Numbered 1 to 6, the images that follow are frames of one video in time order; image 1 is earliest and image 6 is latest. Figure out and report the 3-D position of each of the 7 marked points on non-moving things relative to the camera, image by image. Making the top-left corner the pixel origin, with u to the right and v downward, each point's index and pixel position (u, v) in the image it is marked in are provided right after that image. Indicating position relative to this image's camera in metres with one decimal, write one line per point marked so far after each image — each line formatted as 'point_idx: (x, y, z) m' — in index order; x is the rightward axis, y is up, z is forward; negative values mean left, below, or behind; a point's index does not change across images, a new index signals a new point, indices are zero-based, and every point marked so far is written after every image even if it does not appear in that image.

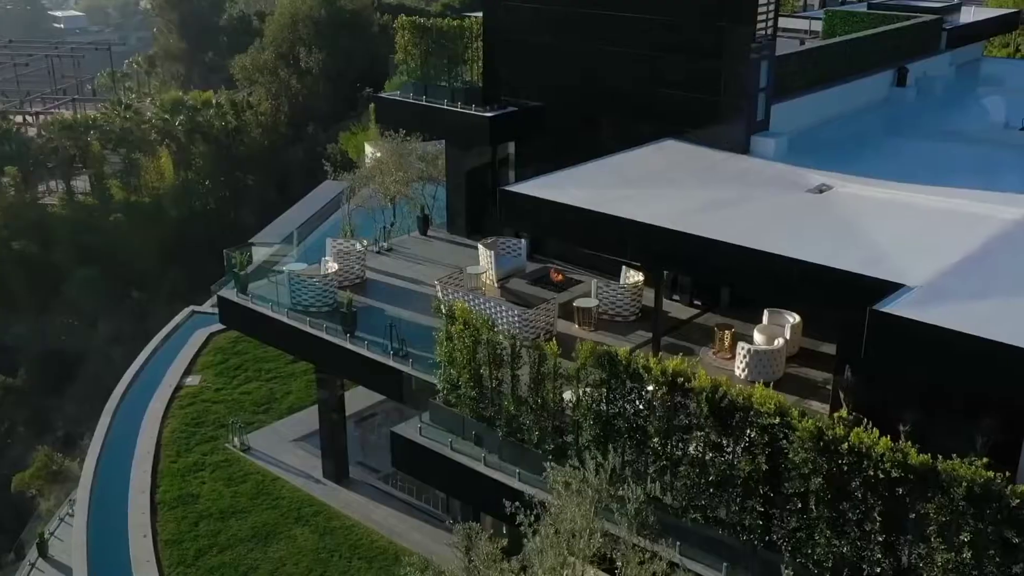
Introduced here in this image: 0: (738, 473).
0: (+1.5, -1.3, +10.4) m
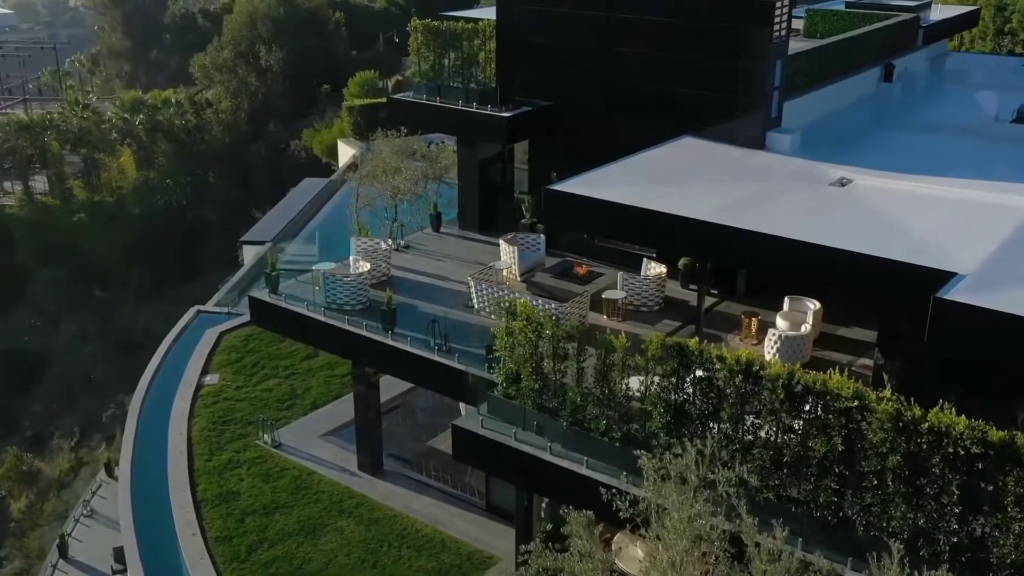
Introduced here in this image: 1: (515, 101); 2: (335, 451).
0: (+2.2, -1.2, +11.2) m
1: (+0.1, +2.2, +17.7) m
2: (-1.9, -1.8, +16.5) m
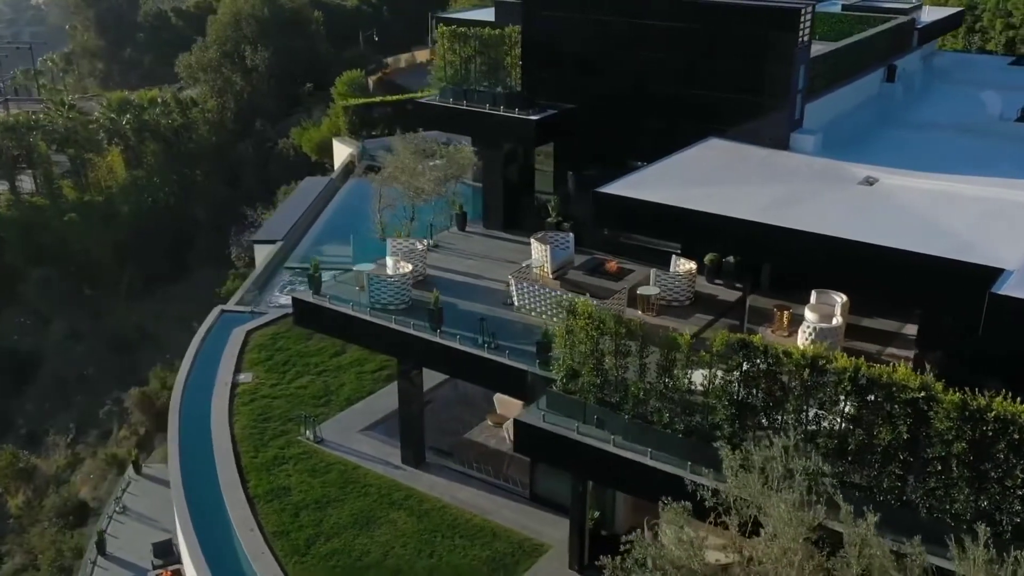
0: (+2.9, -1.2, +12.0) m
1: (+0.4, +2.2, +18.3) m
2: (-1.5, -1.8, +17.1) m
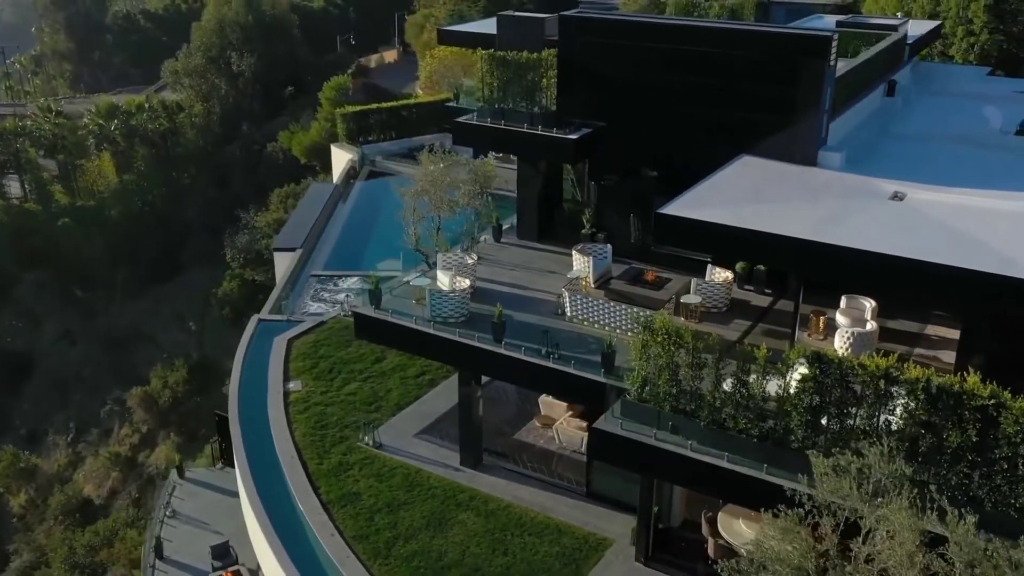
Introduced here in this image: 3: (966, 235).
0: (+3.9, -1.4, +13.4) m
1: (+0.8, +2.1, +19.4) m
2: (-1.0, -1.9, +18.1) m
3: (+4.6, +0.5, +15.4) m
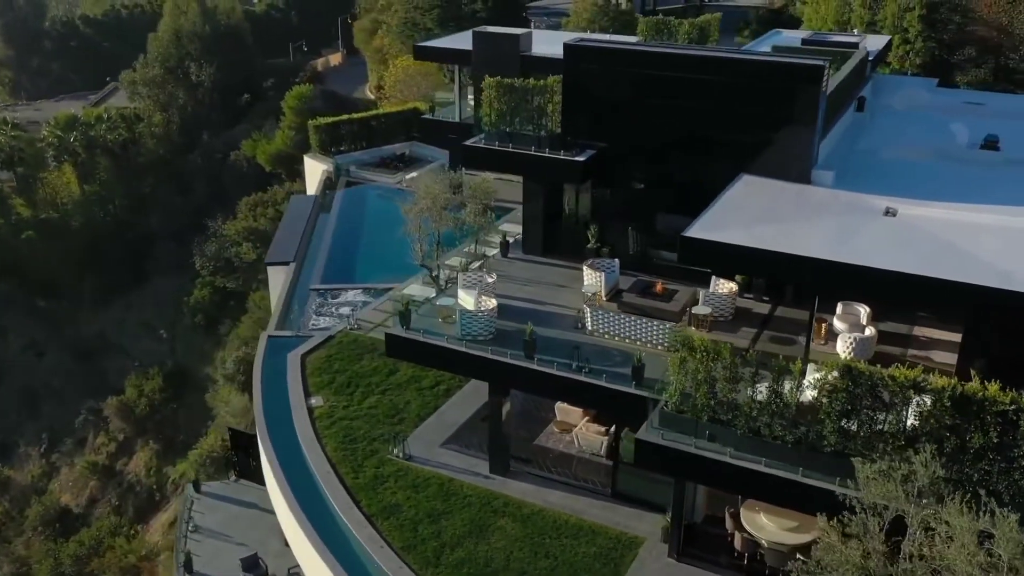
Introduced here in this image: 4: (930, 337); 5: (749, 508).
0: (+4.6, -1.6, +15.0) m
1: (+0.8, +2.0, +20.5) m
2: (-0.7, -2.1, +19.1) m
3: (+5.1, +0.4, +17.0) m
4: (+5.1, -0.6, +18.6) m
5: (+2.8, -2.6, +17.7) m
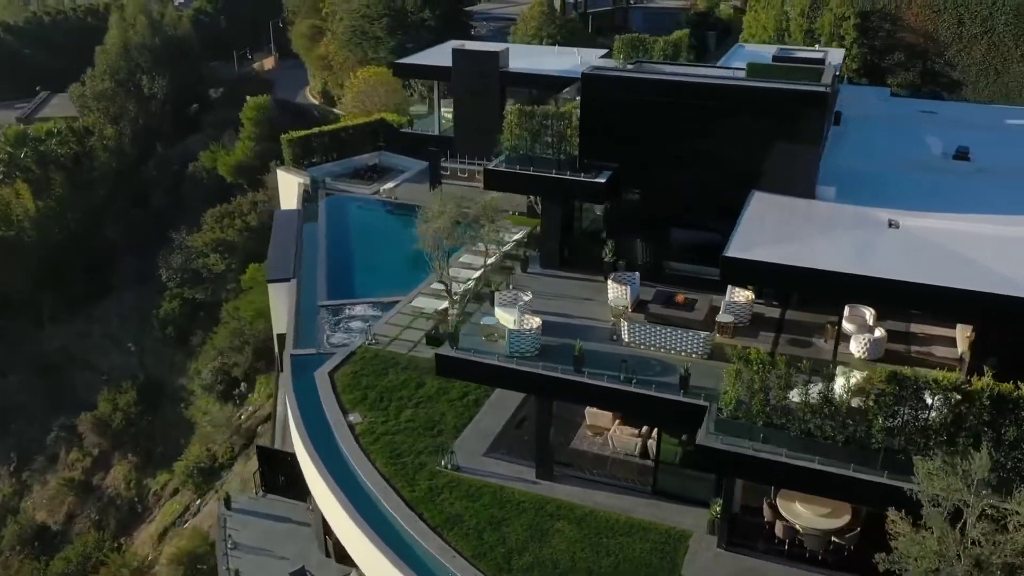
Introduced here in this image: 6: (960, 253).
0: (+5.7, -1.7, +17.0) m
1: (+0.9, +1.9, +21.7) m
2: (-0.1, -2.4, +20.3) m
3: (+5.8, +0.4, +18.9) m
4: (+5.6, -0.6, +20.6) m
5: (+3.5, -2.7, +19.4) m
6: (+5.7, +0.4, +19.0) m
